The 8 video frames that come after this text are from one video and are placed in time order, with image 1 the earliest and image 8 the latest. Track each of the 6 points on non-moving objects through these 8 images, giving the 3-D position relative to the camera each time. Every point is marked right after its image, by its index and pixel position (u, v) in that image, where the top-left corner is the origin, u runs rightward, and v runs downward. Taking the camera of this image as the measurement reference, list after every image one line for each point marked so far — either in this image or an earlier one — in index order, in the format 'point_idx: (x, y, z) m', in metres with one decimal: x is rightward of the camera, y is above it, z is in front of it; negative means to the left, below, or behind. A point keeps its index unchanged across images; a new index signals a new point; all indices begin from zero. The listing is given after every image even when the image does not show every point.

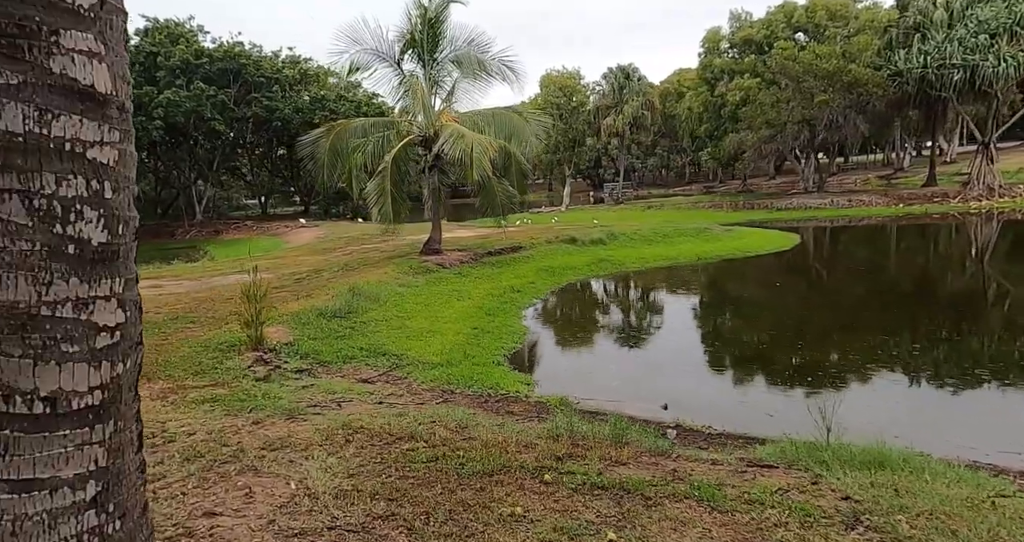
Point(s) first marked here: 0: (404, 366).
0: (-1.1, -1.0, +7.0) m
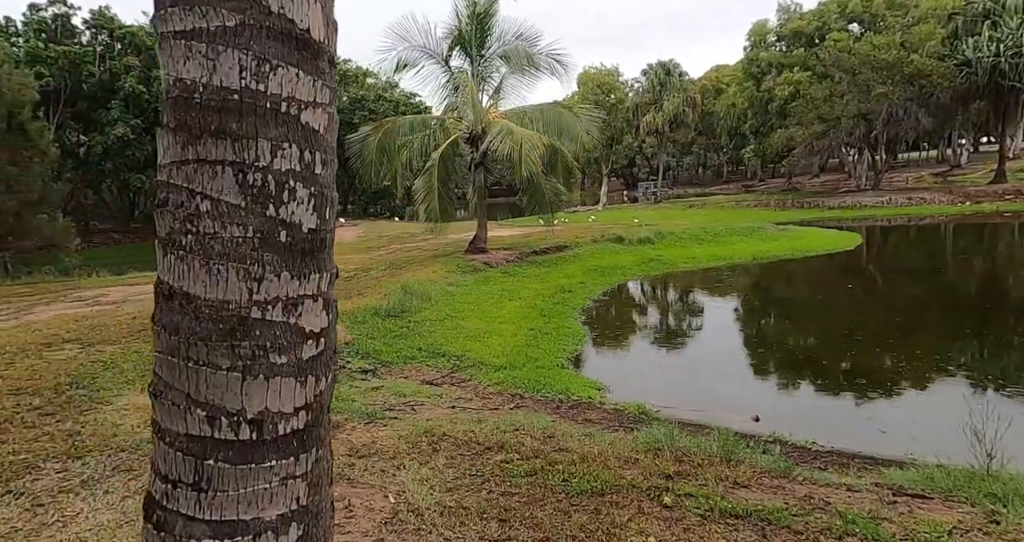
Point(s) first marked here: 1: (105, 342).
0: (-0.4, -1.0, +6.8) m
1: (-4.4, -0.8, +7.4) m
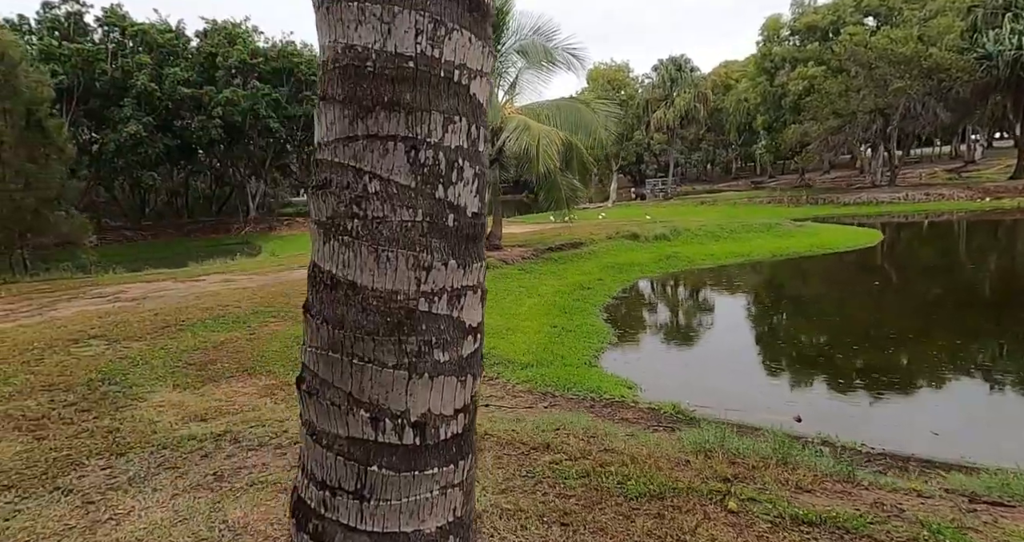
0: (-0.2, -0.9, +6.8) m
1: (-4.1, -0.7, +7.4) m
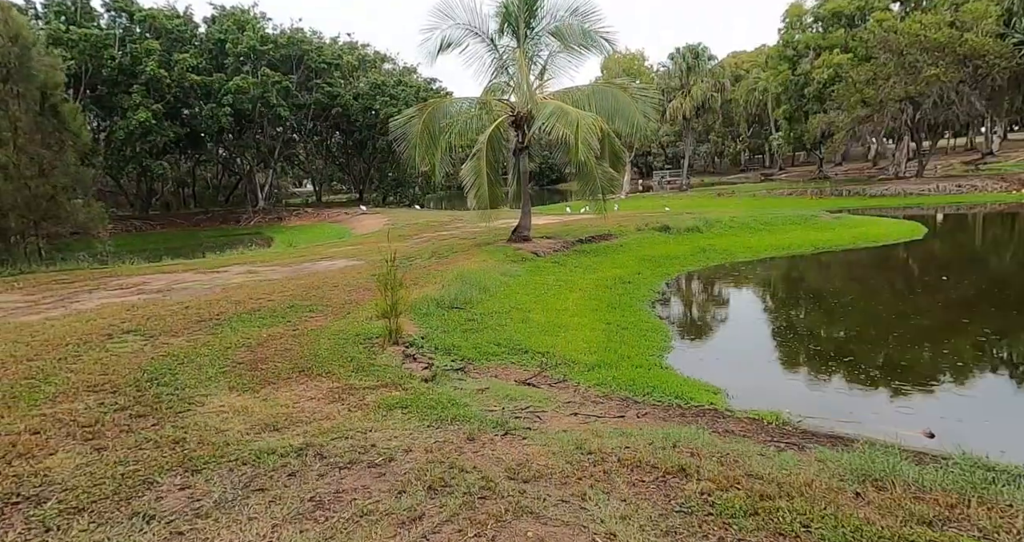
0: (+0.4, -0.9, +6.4) m
1: (-3.5, -0.6, +7.0) m
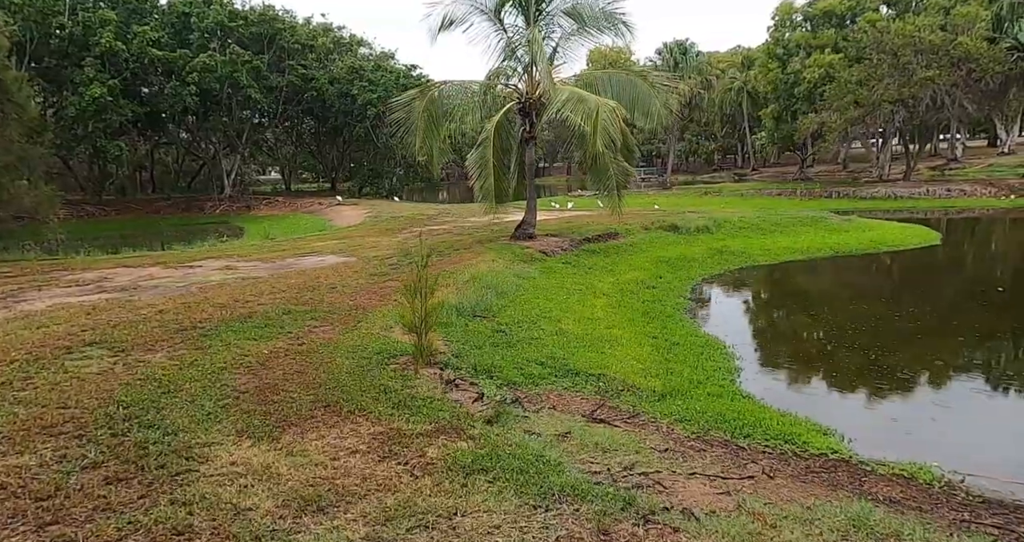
0: (+0.8, -0.9, +5.3) m
1: (-3.1, -0.6, +5.8) m
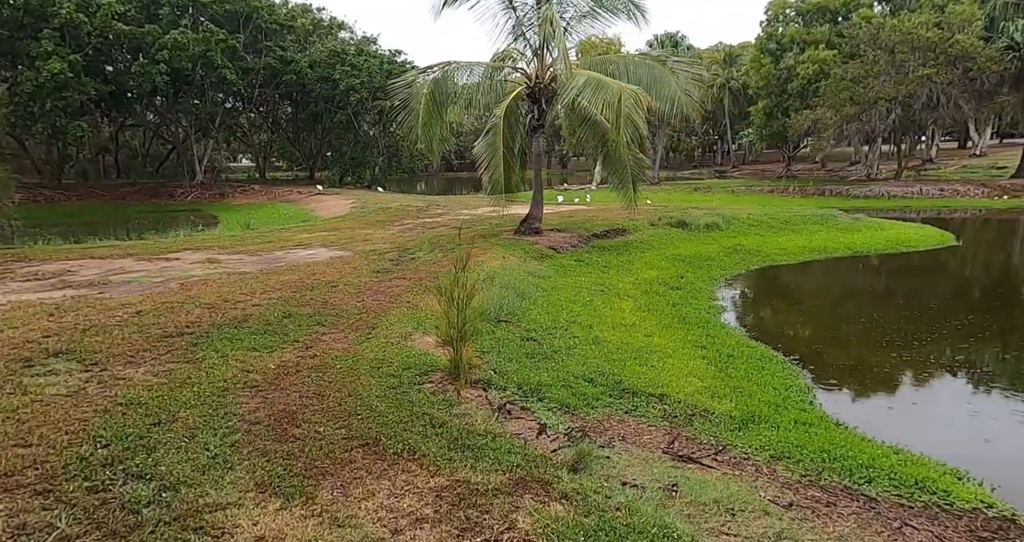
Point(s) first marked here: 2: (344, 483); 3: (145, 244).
0: (+1.2, -1.0, +4.6) m
1: (-2.8, -0.6, +4.9) m
2: (-0.7, -0.9, +2.9) m
3: (-6.8, +0.5, +12.7) m
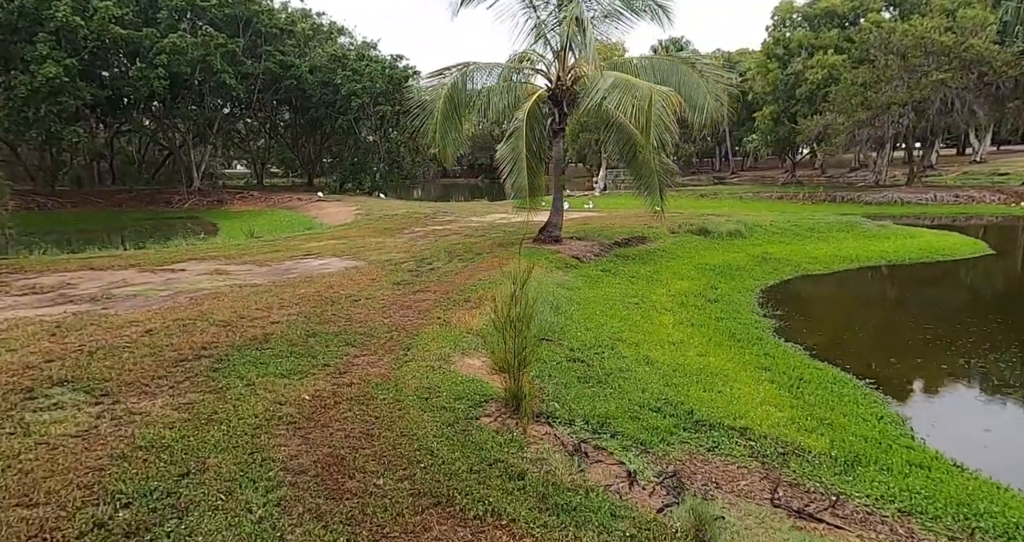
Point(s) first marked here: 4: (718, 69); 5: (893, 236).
0: (+1.6, -1.1, +4.0) m
1: (-2.4, -0.7, +4.3) m
2: (-0.3, -1.0, +2.3) m
3: (-6.5, +0.3, +12.1) m
4: (+3.5, +3.4, +11.5) m
5: (+7.8, +0.7, +14.2) m
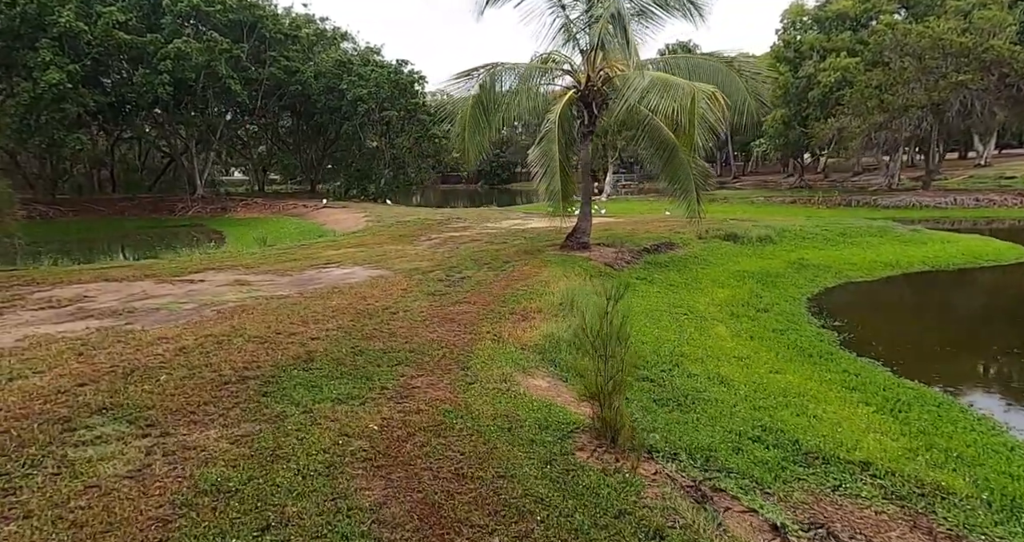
0: (+2.1, -1.2, +3.6) m
1: (-1.9, -0.8, +3.9) m
2: (+0.2, -1.0, +1.9) m
3: (-6.0, +0.1, +11.7) m
4: (+3.9, +3.3, +11.1) m
5: (+8.3, +0.6, +13.8) m
